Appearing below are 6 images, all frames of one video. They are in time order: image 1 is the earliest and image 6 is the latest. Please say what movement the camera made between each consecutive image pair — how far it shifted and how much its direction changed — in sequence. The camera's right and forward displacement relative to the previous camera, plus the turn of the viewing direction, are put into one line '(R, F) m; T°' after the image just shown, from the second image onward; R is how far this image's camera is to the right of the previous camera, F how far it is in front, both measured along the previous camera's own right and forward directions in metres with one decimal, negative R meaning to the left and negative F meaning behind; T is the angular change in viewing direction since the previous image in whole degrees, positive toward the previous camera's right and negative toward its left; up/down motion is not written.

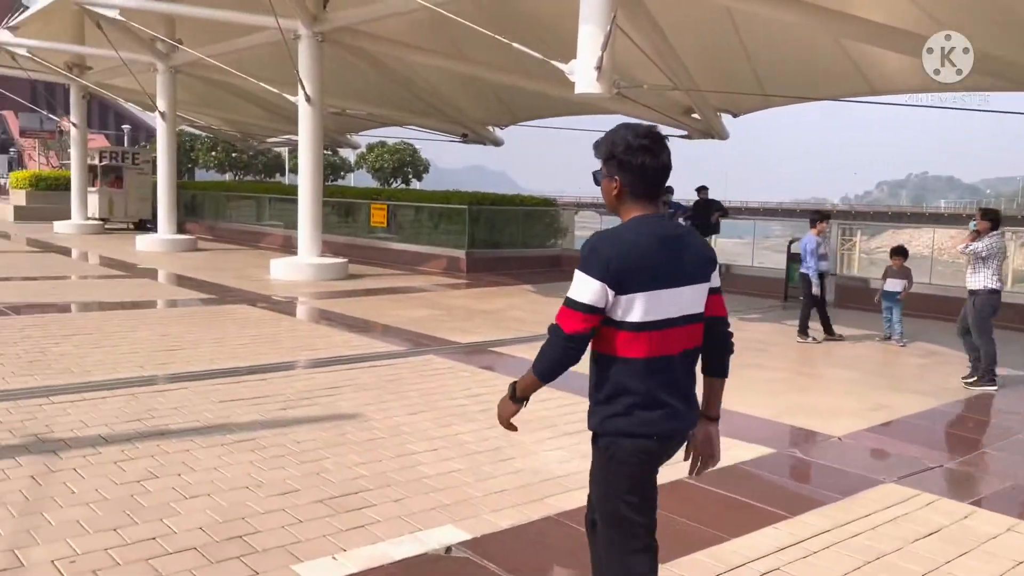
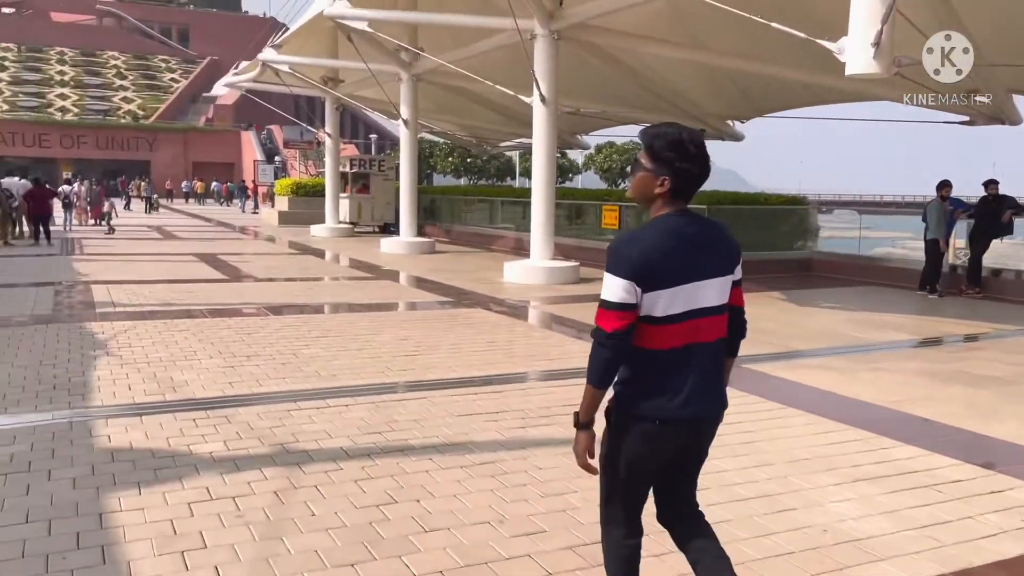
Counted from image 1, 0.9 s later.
(-0.3, +0.7) m; -15°
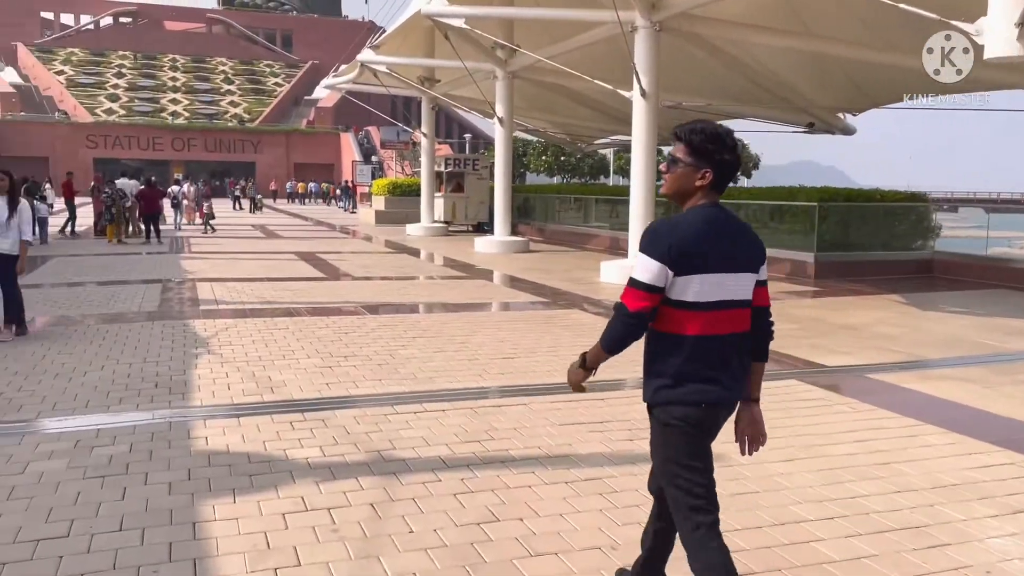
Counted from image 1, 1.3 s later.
(-0.1, +0.3) m; -6°
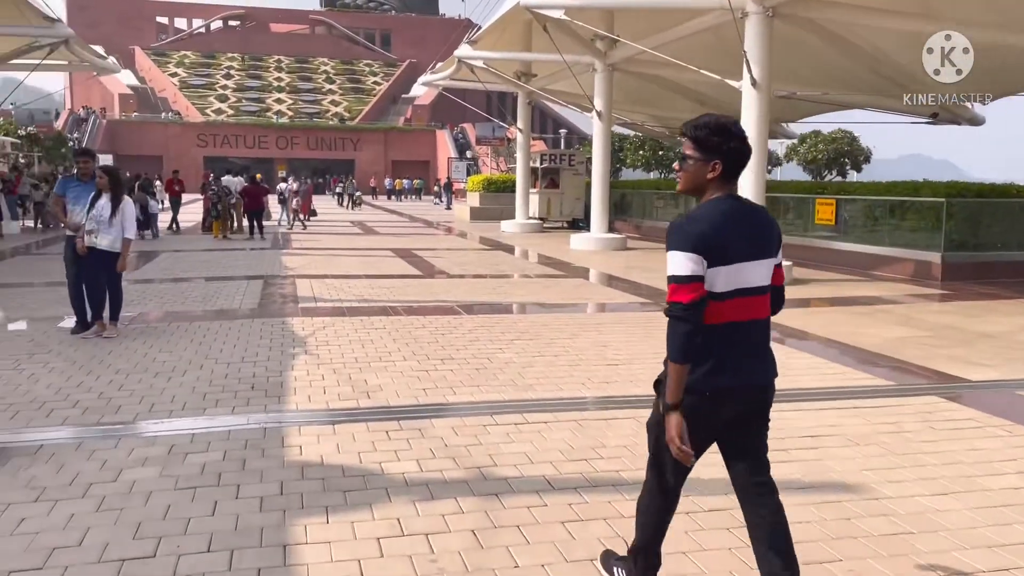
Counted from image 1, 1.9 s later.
(-0.1, +0.4) m; -6°
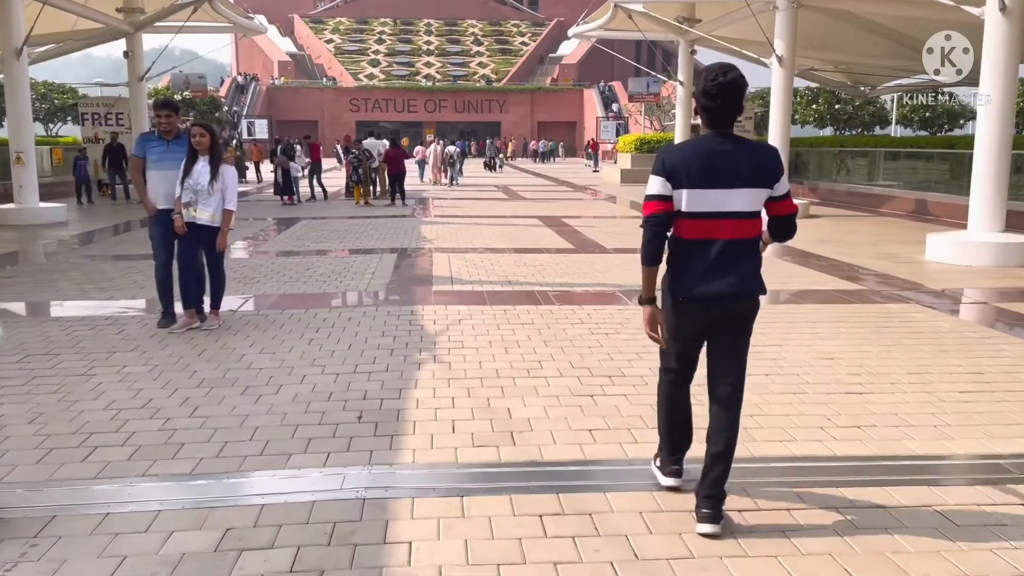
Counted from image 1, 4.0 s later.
(-0.3, +1.9) m; -10°
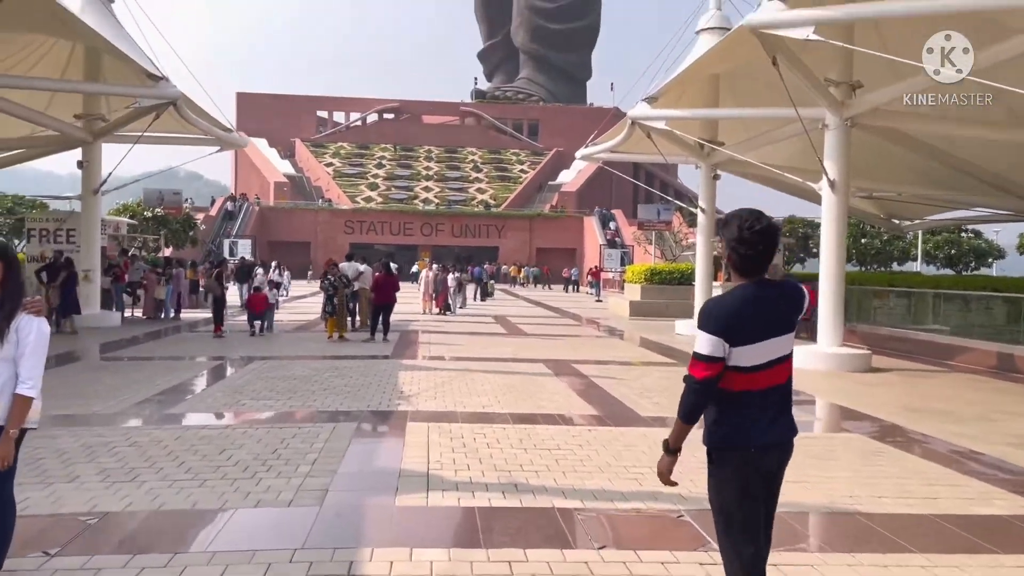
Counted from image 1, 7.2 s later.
(-0.1, +3.0) m; 0°
